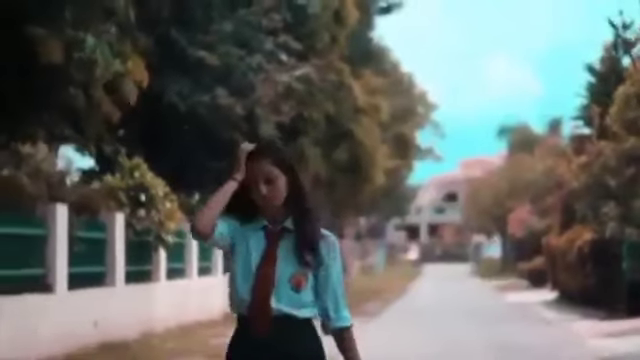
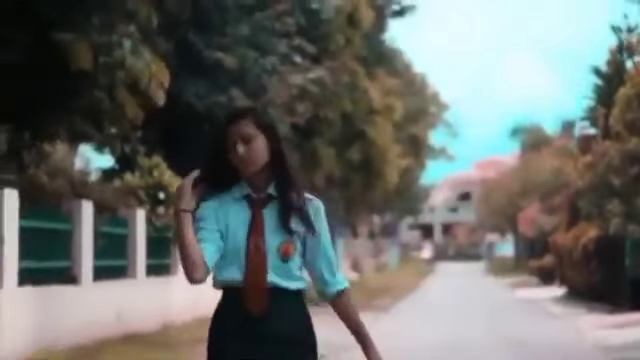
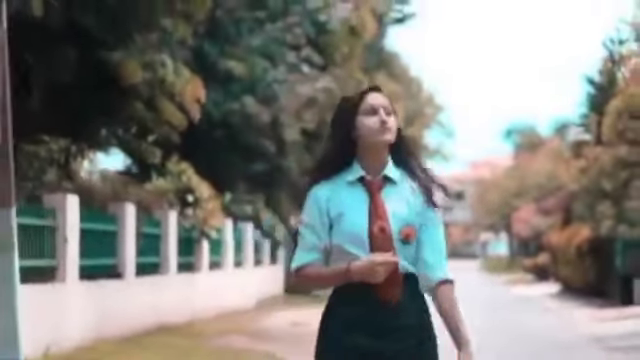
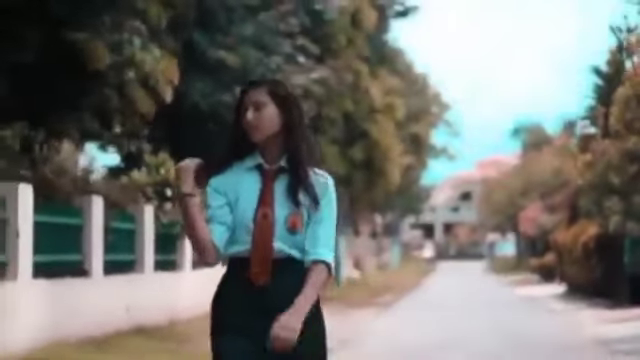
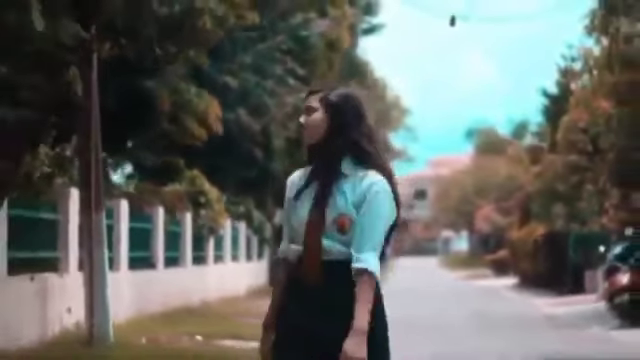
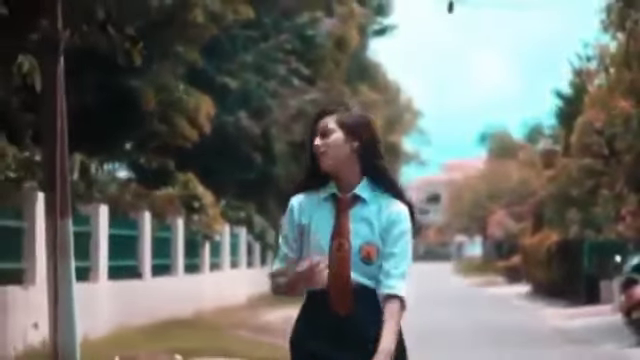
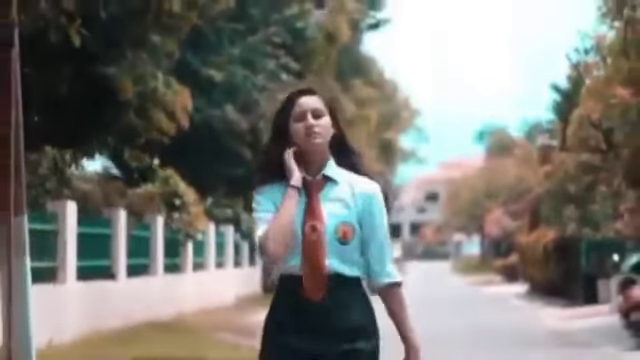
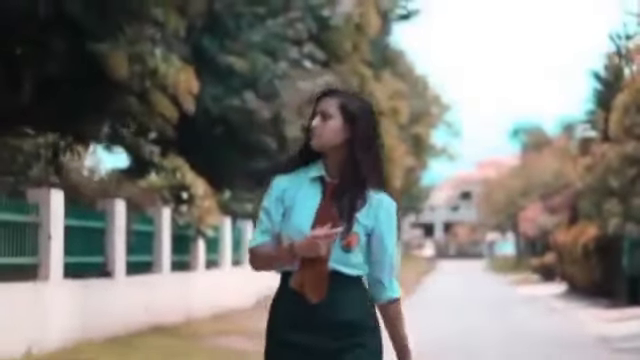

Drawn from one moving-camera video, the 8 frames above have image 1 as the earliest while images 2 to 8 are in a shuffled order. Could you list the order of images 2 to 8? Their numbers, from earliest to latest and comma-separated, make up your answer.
2, 4, 8, 3, 7, 6, 5
